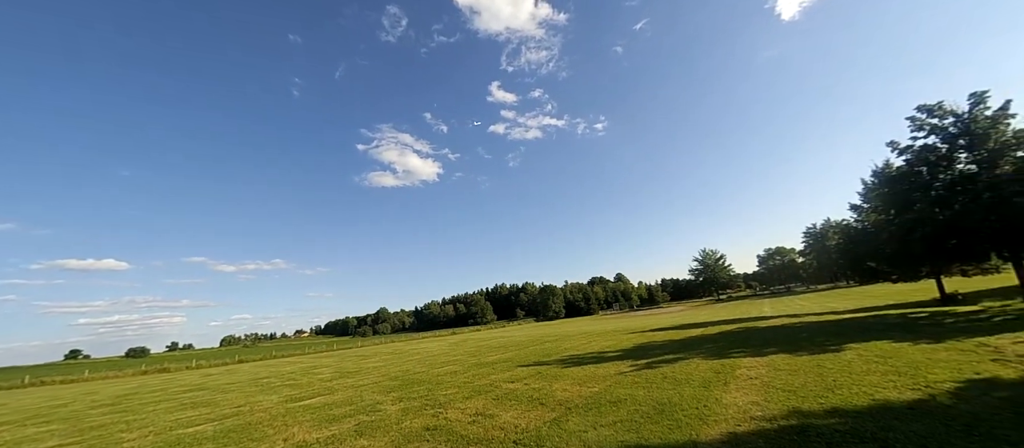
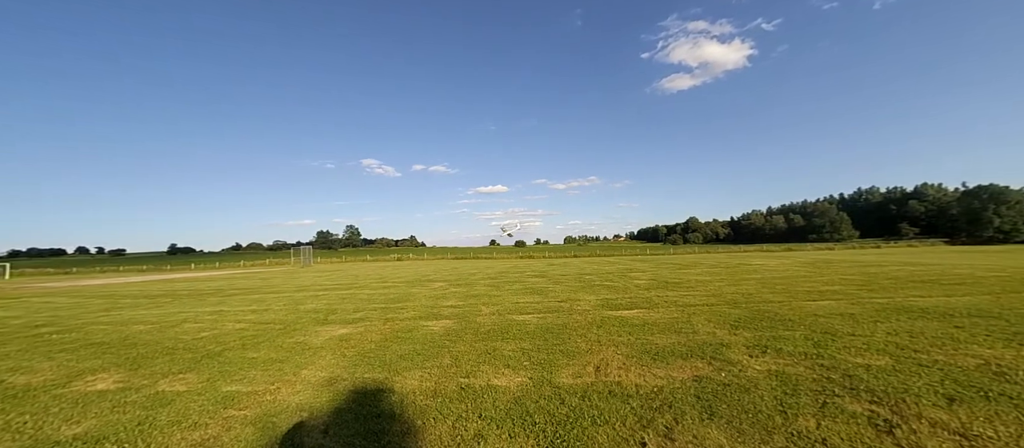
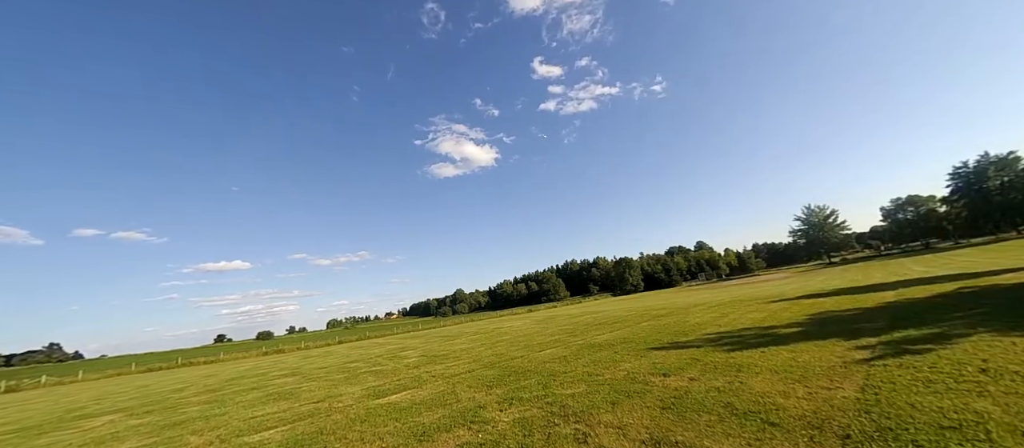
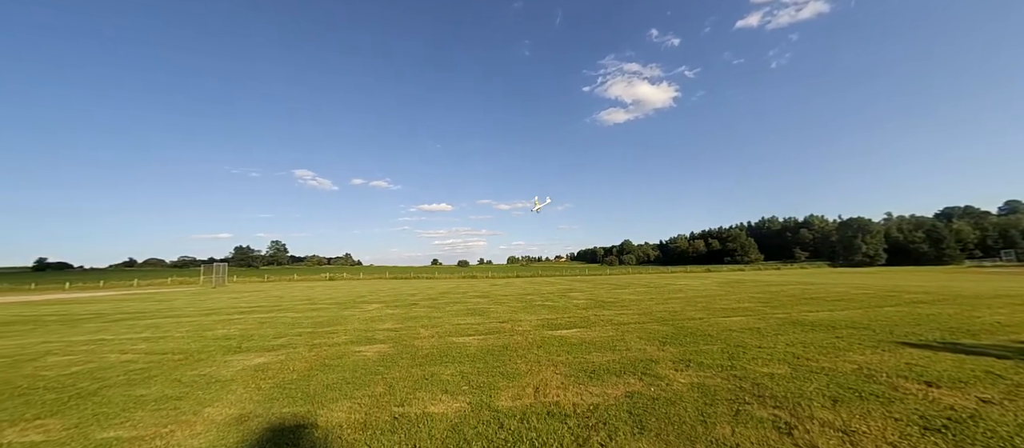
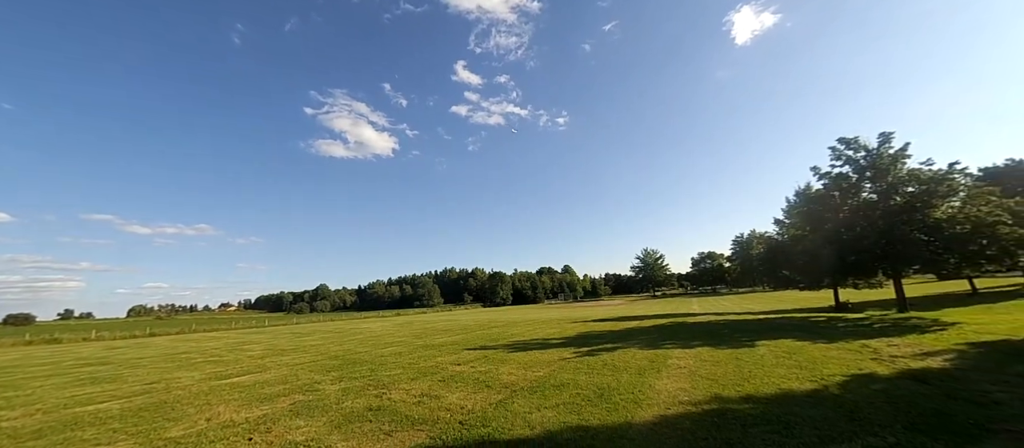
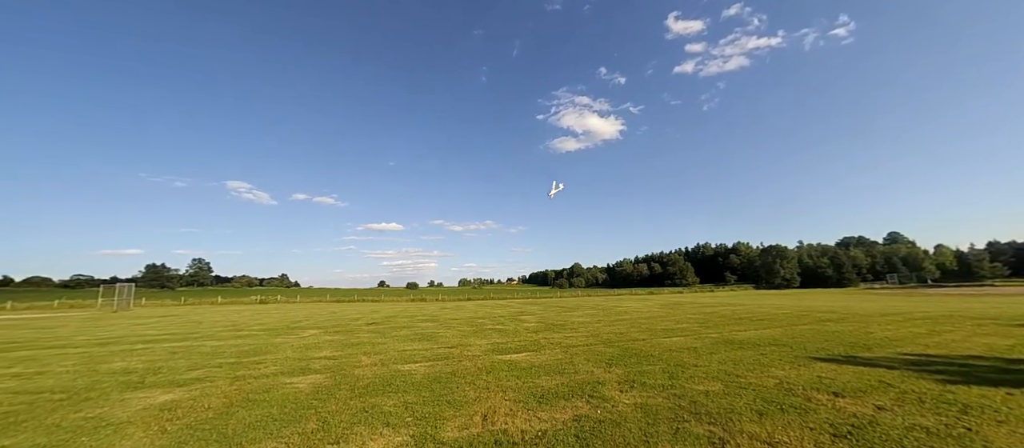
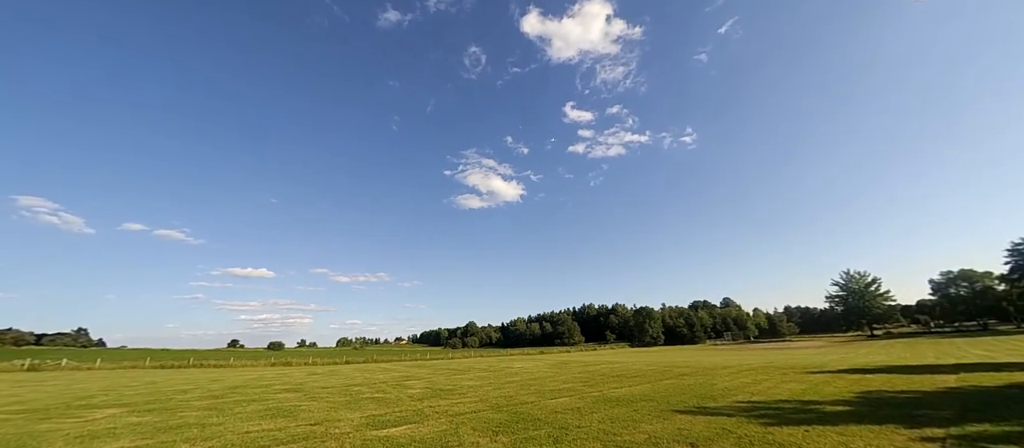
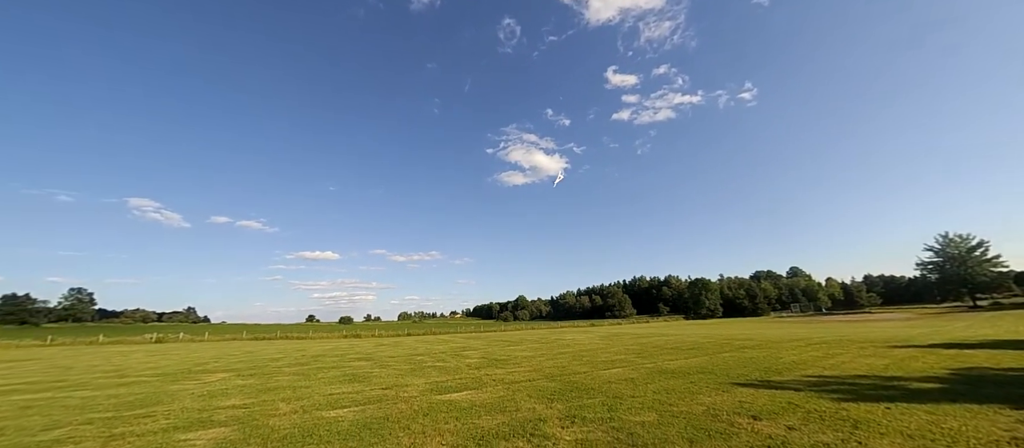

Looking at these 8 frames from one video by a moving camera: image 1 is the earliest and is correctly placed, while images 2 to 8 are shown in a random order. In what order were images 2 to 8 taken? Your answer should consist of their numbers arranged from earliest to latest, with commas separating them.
5, 3, 7, 8, 6, 4, 2
